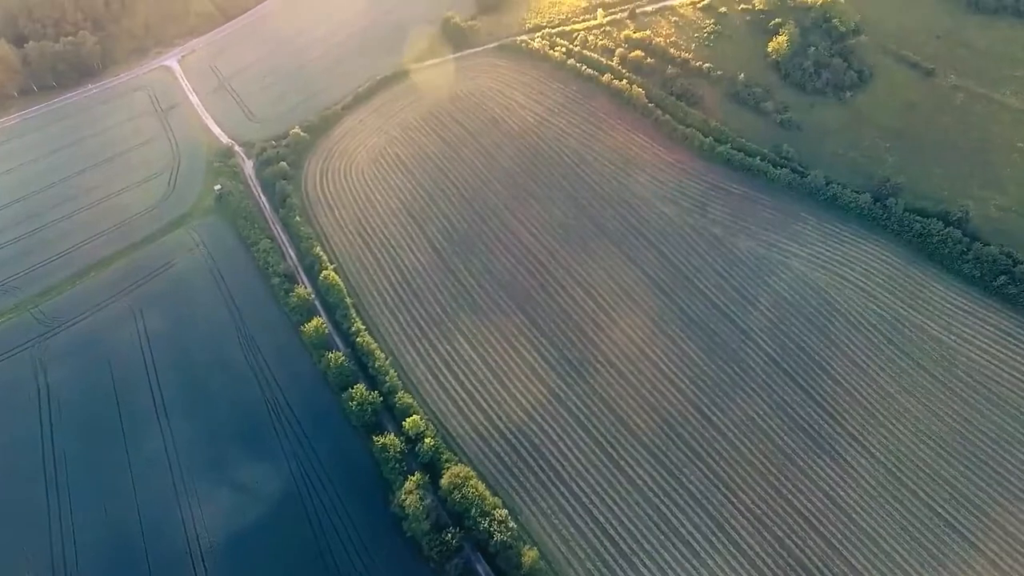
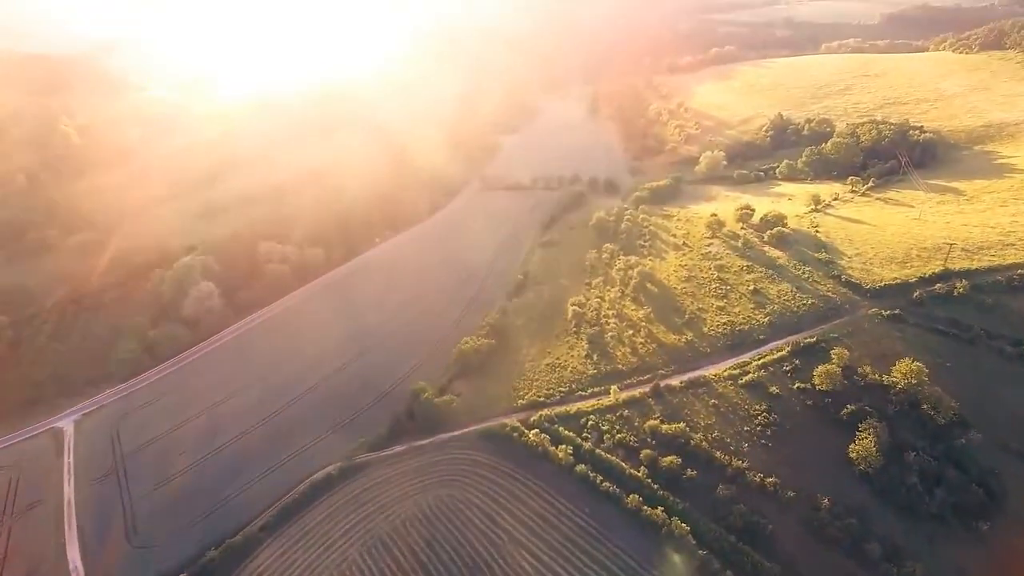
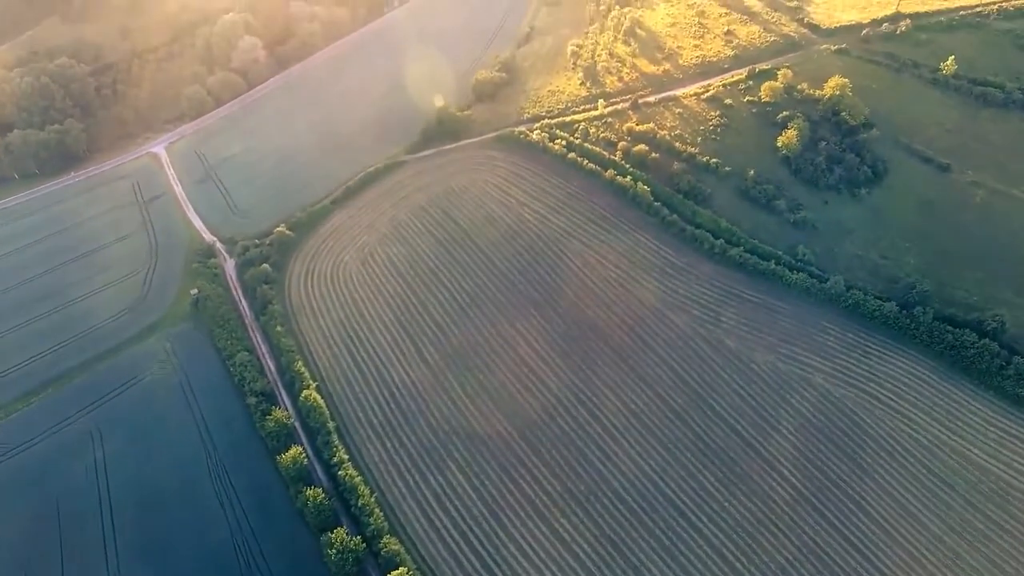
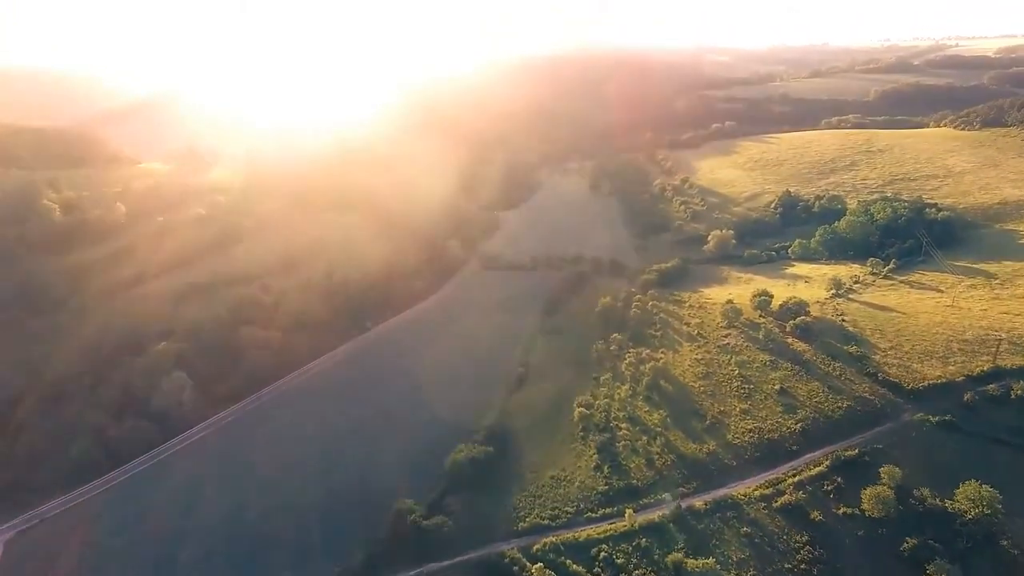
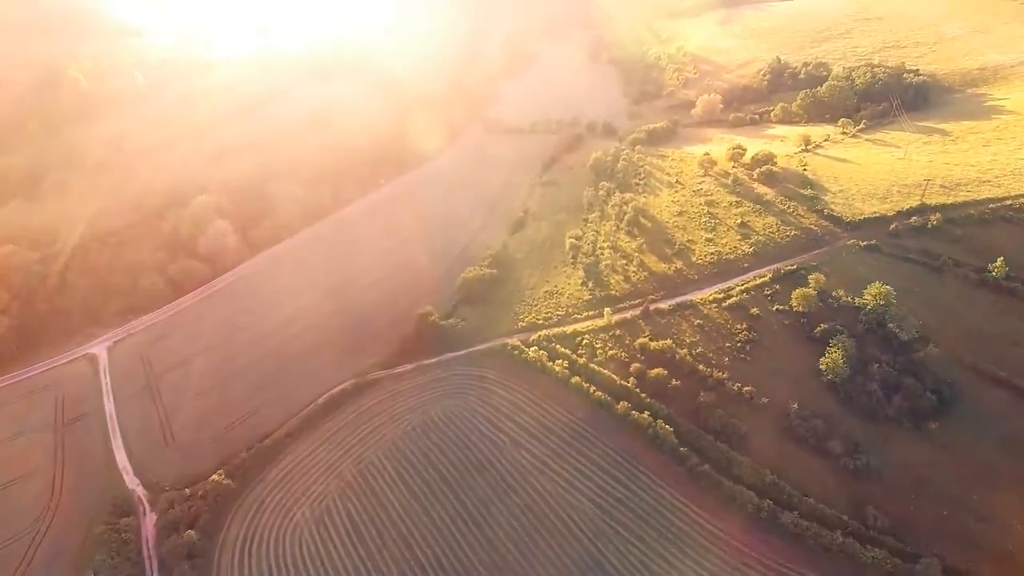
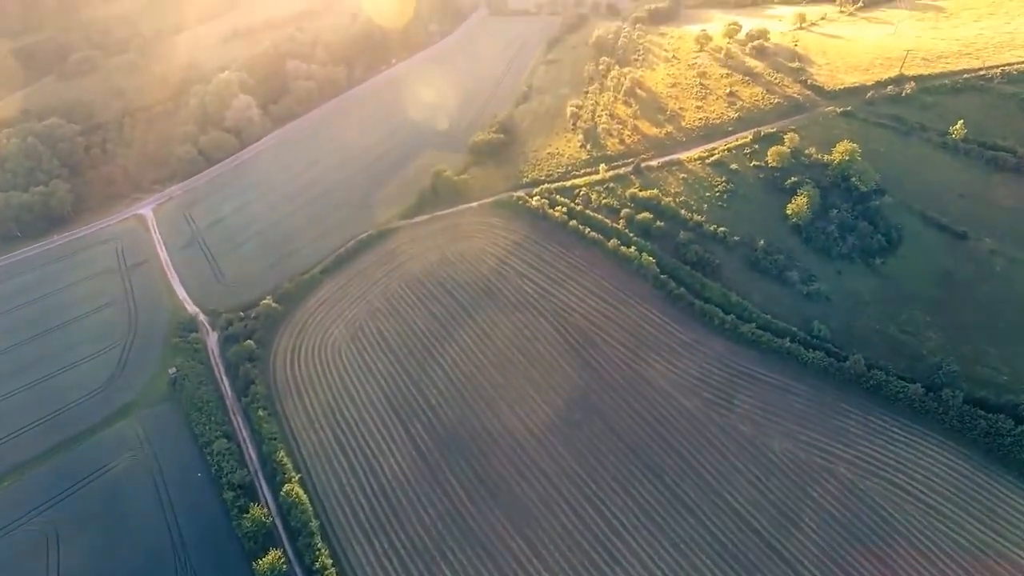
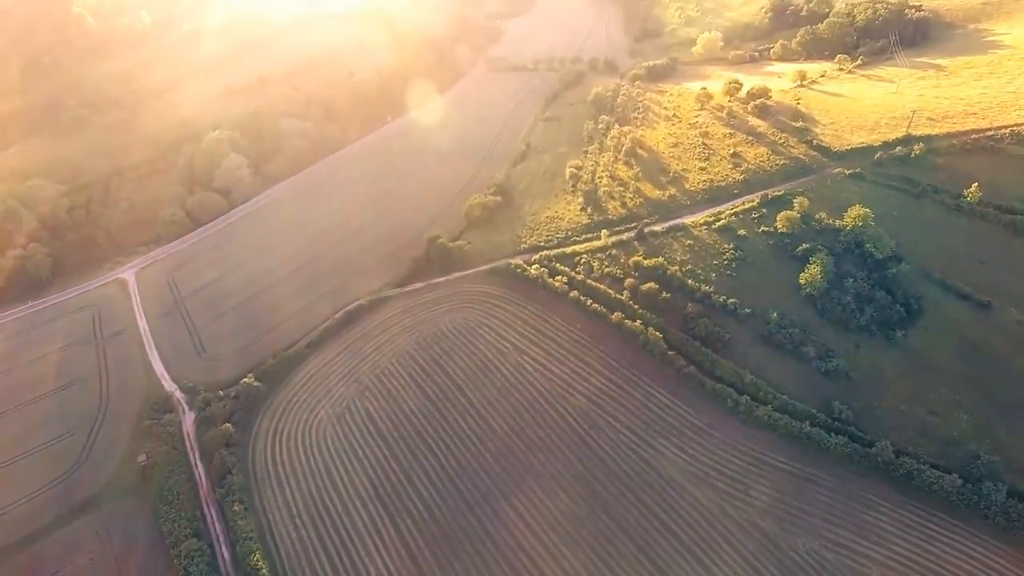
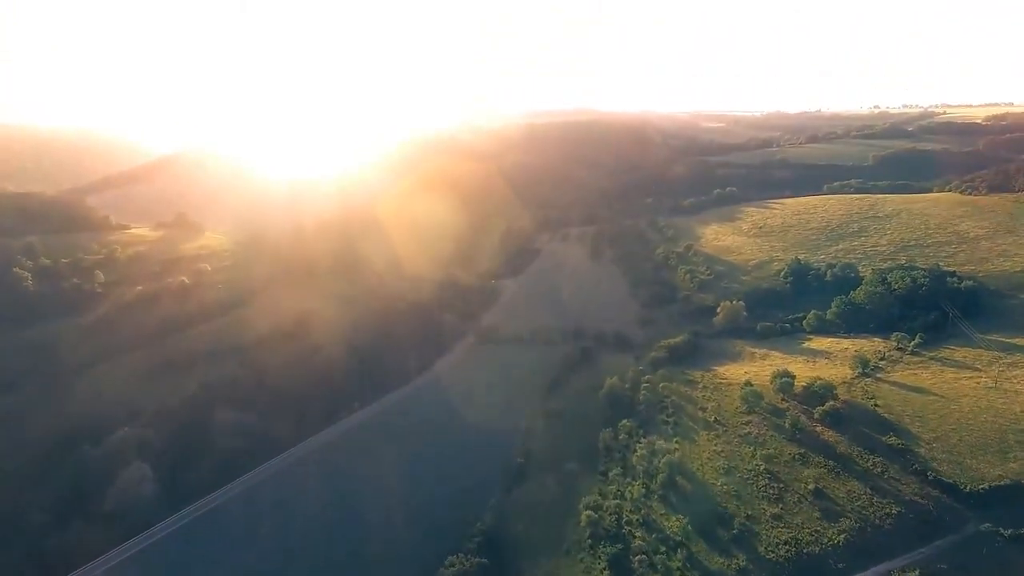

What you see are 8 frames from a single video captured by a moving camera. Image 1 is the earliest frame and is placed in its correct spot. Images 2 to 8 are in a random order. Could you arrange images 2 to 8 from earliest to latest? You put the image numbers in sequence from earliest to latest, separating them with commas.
3, 6, 7, 5, 2, 4, 8
